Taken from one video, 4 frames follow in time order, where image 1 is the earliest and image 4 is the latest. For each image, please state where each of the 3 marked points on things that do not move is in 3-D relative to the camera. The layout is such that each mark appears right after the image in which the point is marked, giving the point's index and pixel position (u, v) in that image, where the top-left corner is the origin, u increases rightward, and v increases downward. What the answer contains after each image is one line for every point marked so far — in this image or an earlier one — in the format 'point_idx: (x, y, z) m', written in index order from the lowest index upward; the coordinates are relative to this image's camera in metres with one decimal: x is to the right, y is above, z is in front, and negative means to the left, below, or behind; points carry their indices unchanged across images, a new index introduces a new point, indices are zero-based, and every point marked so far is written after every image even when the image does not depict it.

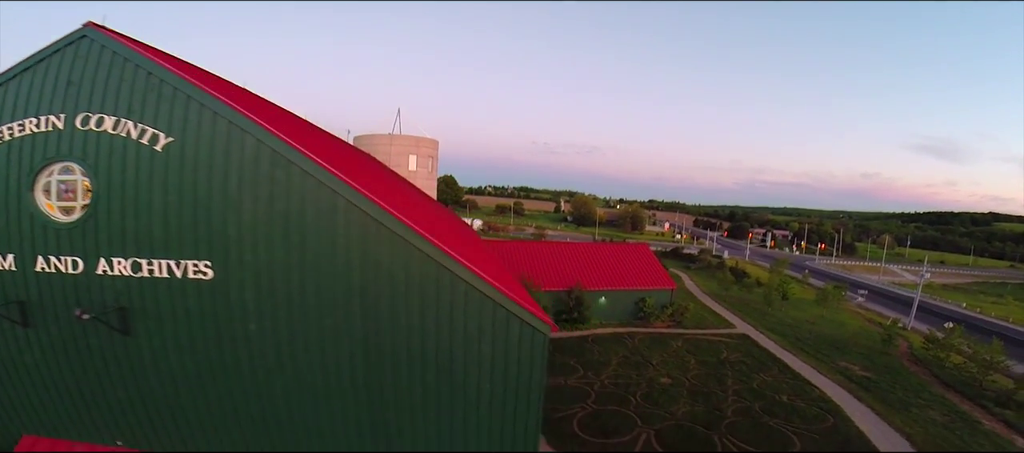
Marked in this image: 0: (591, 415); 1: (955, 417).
0: (+2.6, -6.2, +17.7) m
1: (+13.2, -5.7, +16.2) m
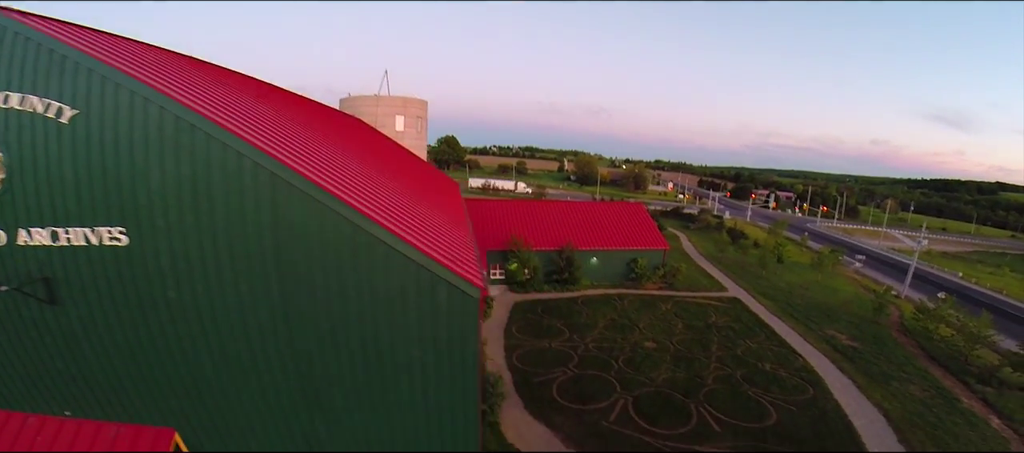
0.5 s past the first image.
0: (+1.9, -5.0, +17.7) m
1: (+12.6, -5.0, +16.1) m
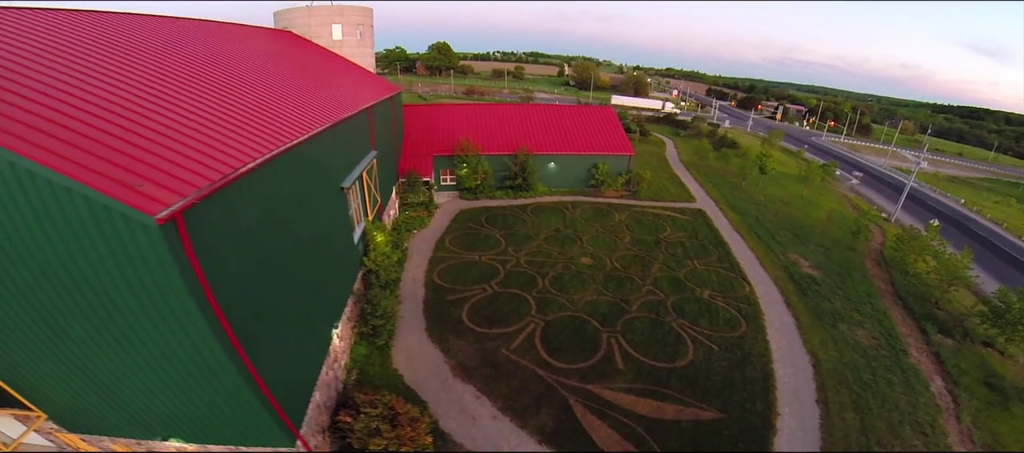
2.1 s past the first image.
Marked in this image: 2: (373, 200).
0: (-0.8, -2.2, +16.0) m
1: (+9.8, -3.0, +14.3) m
2: (-4.6, +0.8, +17.7) m
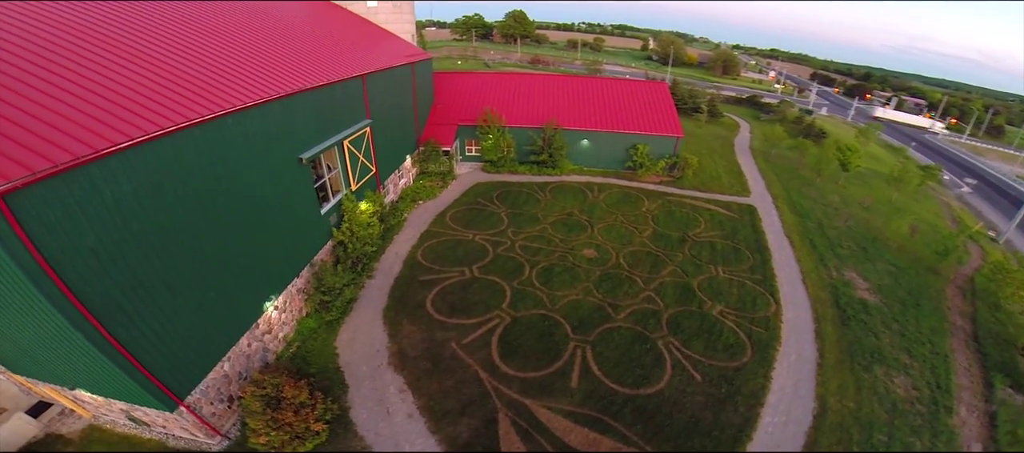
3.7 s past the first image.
0: (-1.3, -1.6, +14.6) m
1: (+8.7, -3.5, +11.3) m
2: (-4.6, +1.8, +16.6) m
